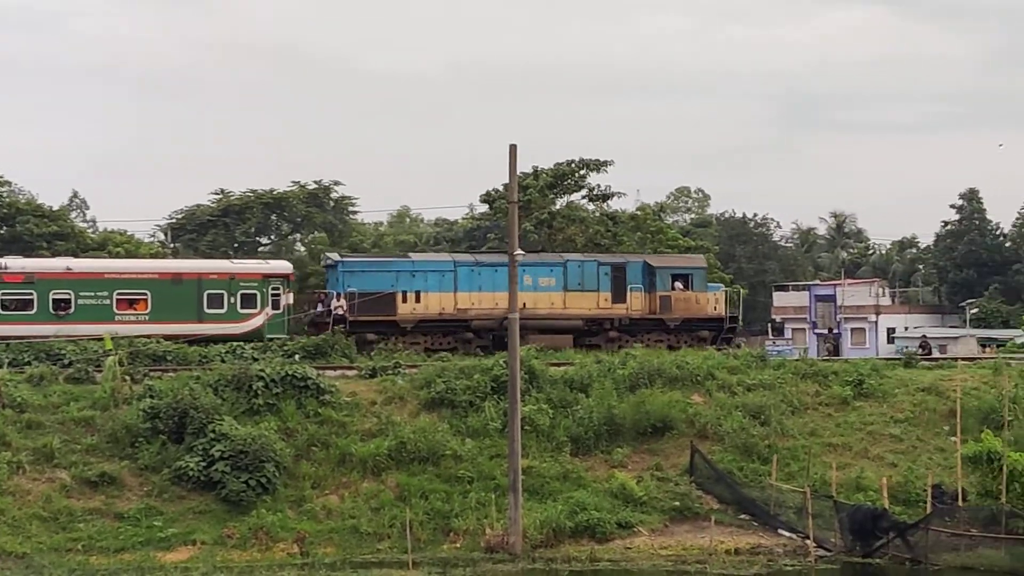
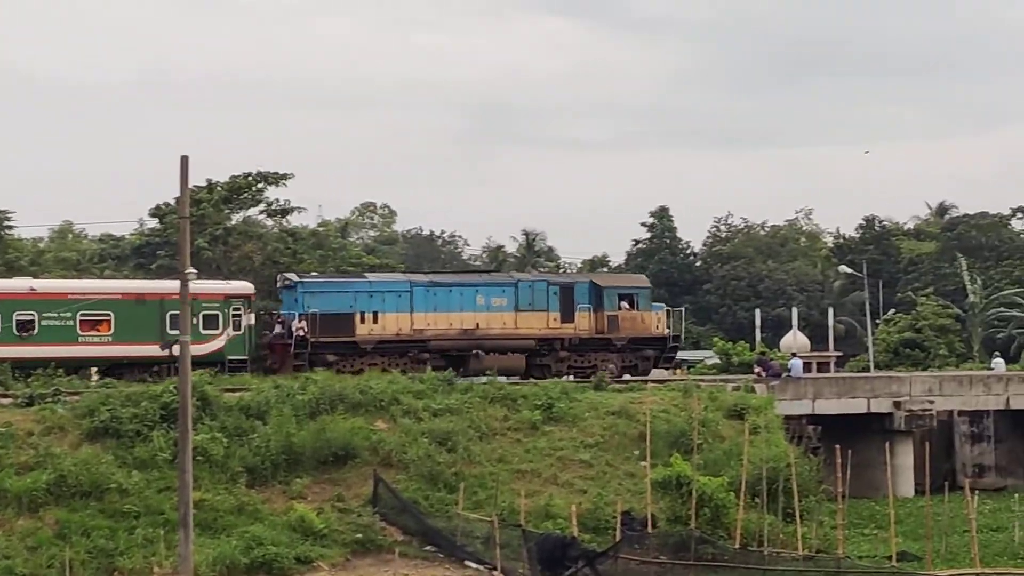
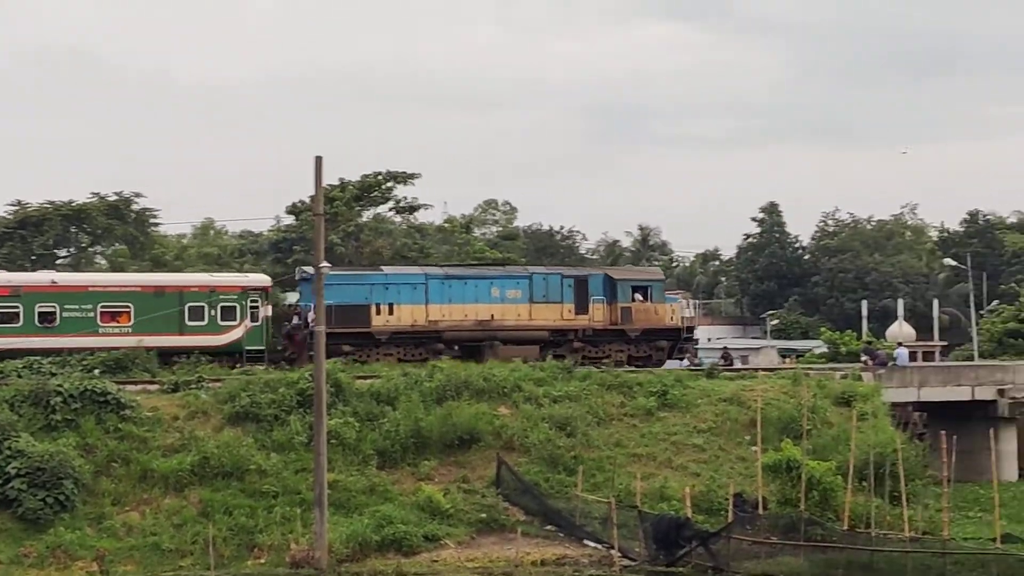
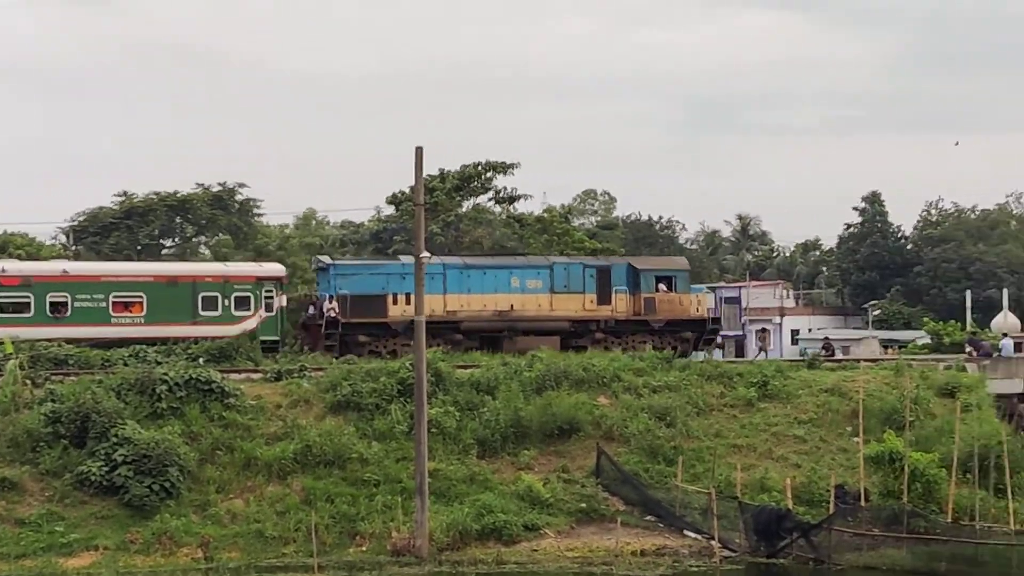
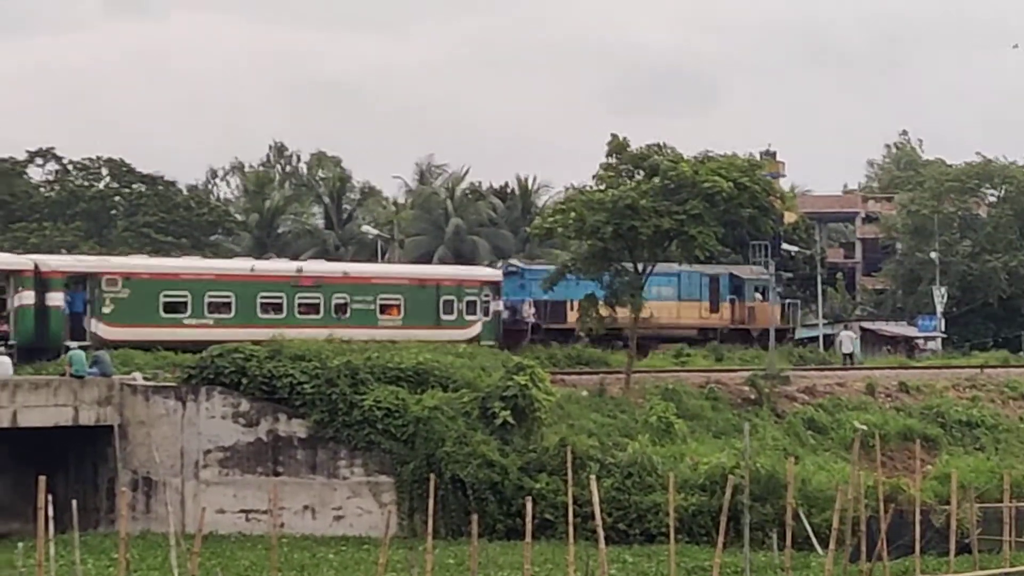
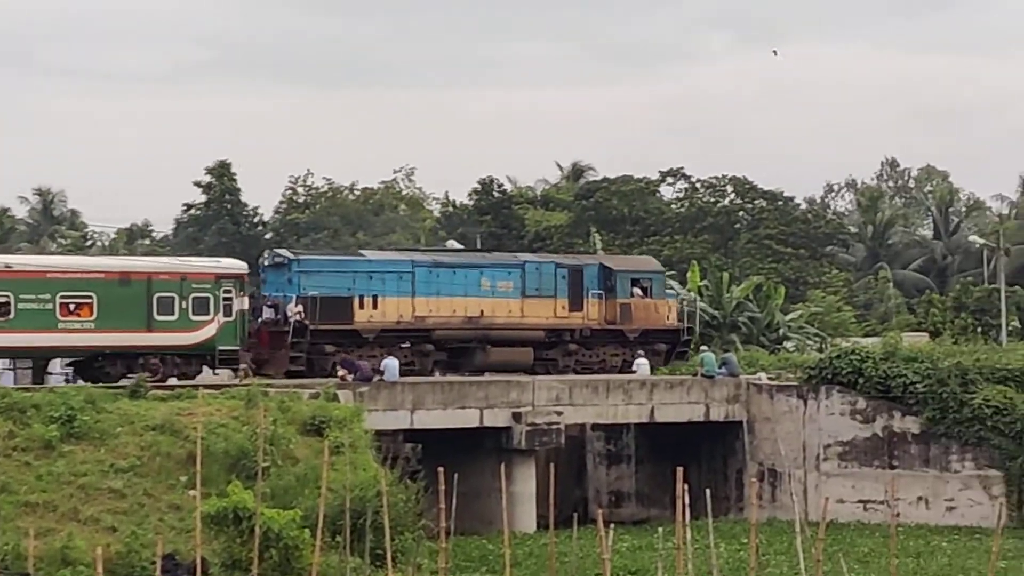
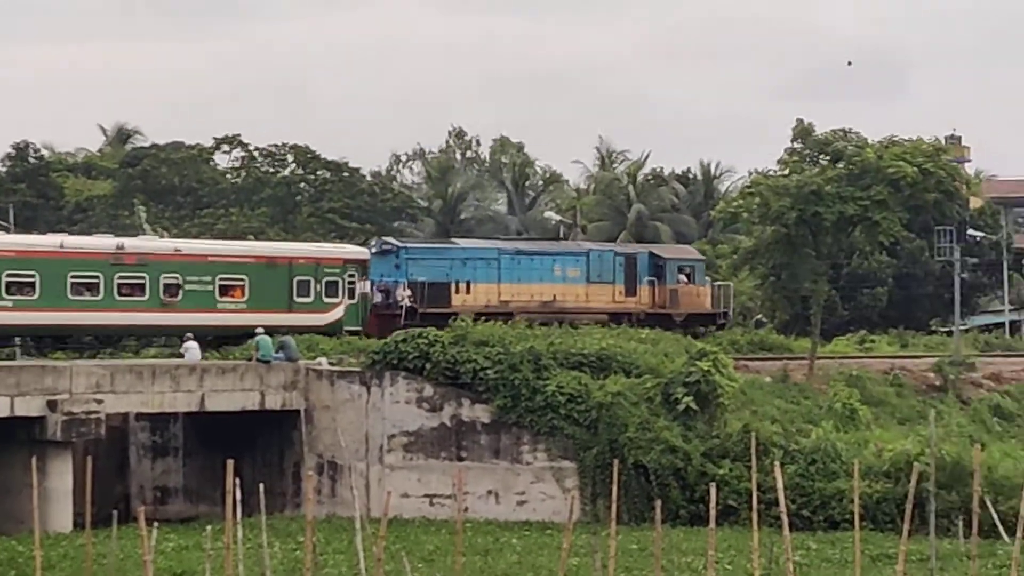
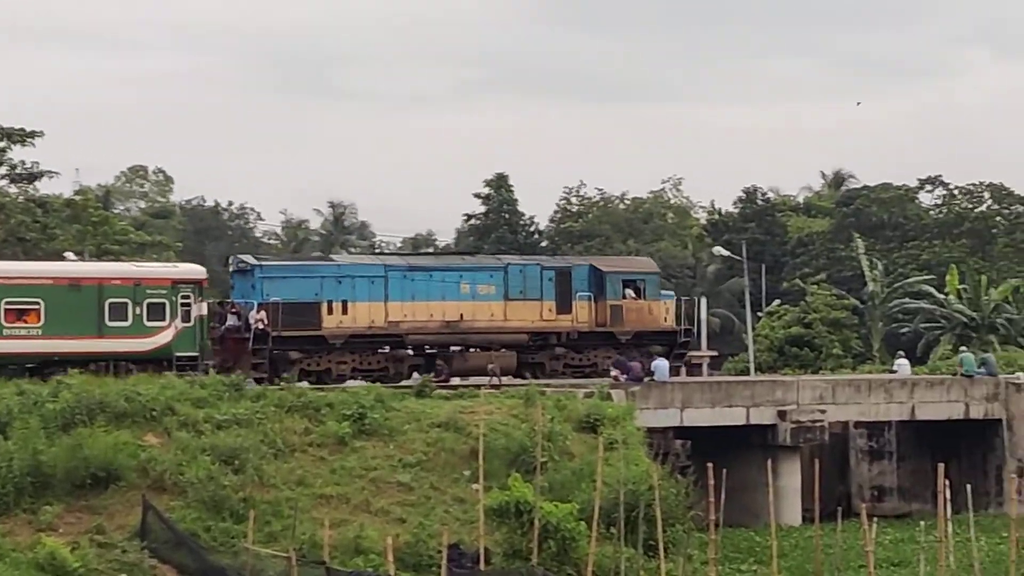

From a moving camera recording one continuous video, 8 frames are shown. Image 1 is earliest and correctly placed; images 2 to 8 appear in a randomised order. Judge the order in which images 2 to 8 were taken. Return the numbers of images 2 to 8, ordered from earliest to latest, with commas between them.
4, 3, 2, 8, 6, 7, 5
